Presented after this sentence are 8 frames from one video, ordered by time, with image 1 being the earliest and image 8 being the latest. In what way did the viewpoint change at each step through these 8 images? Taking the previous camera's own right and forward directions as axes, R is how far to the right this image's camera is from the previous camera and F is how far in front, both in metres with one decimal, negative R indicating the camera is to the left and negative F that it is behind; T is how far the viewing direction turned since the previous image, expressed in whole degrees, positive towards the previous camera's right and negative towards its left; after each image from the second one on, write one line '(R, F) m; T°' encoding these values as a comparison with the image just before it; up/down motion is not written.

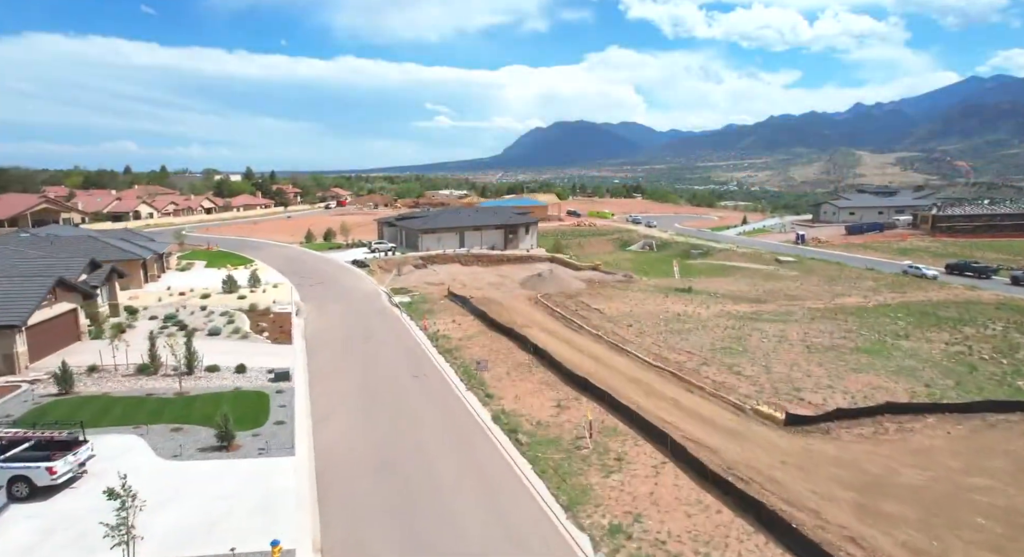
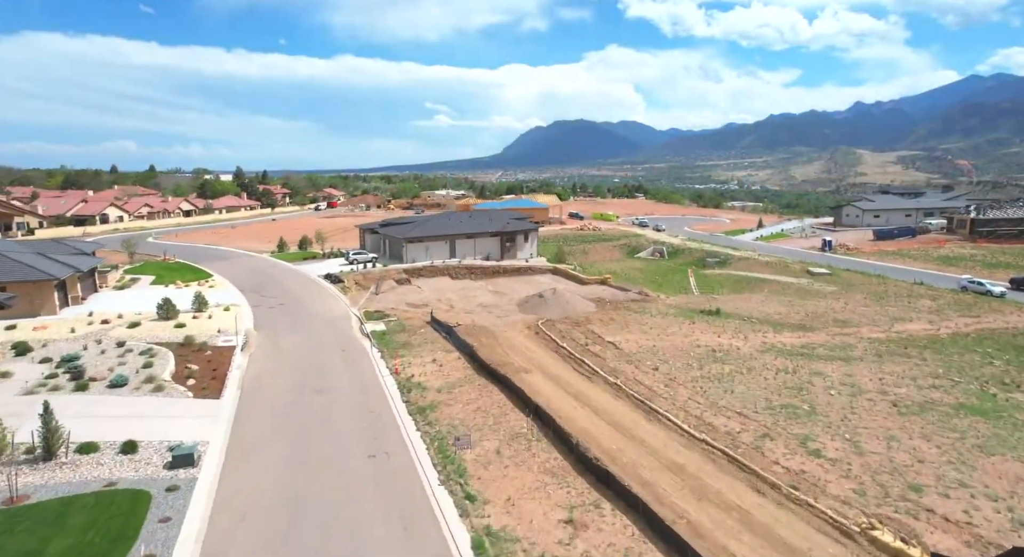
(+0.2, +5.4) m; 0°
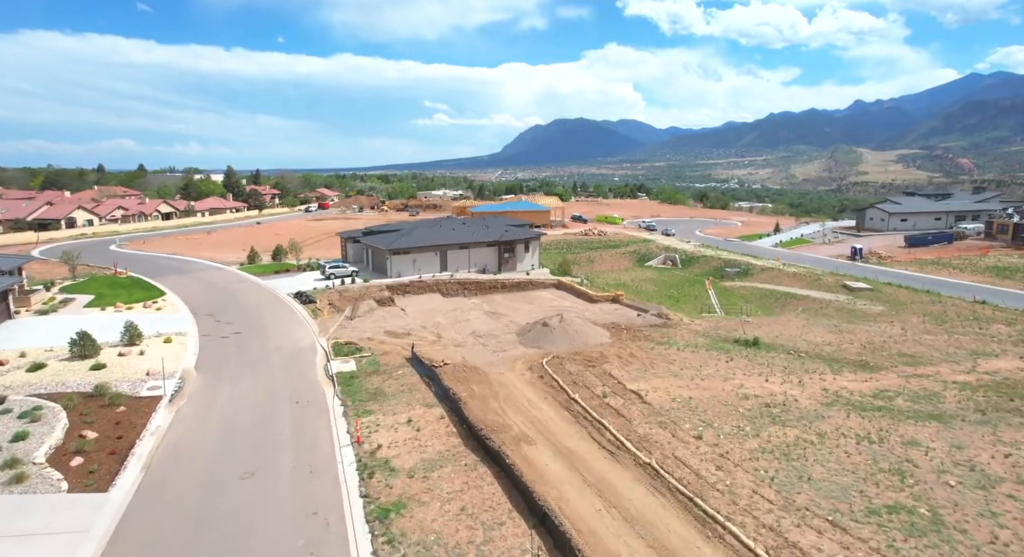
(0.0, +4.9) m; 0°
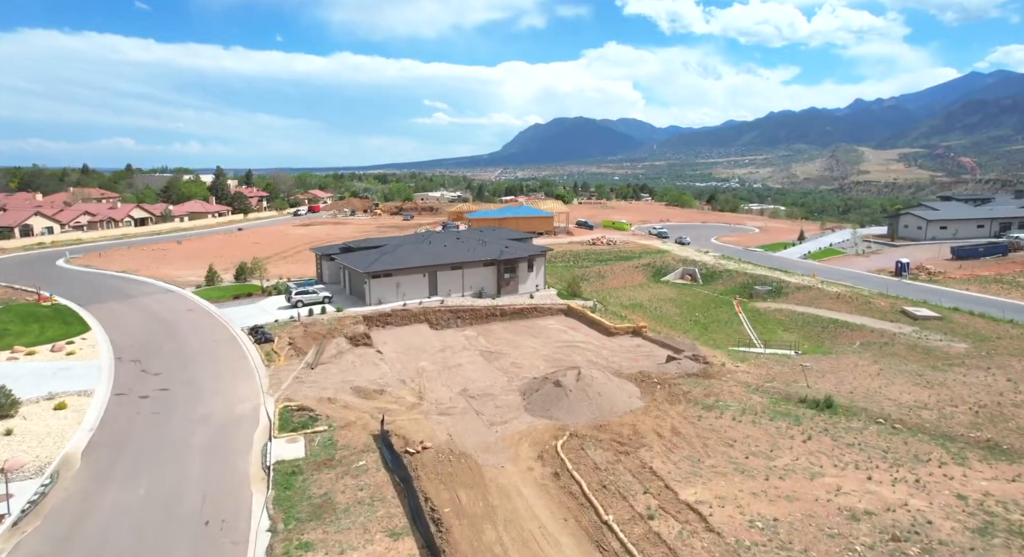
(-0.1, +5.8) m; 0°
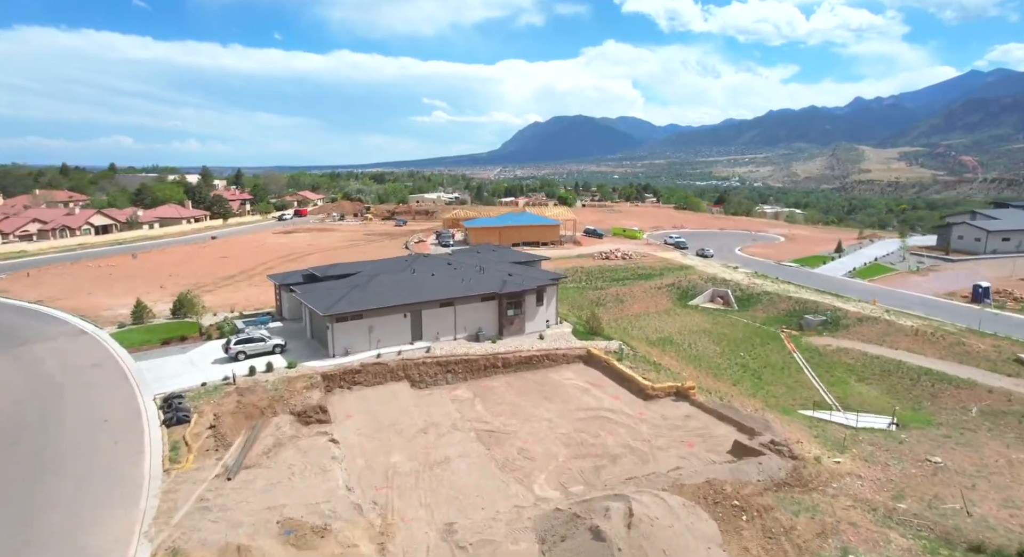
(-0.3, +7.1) m; 0°
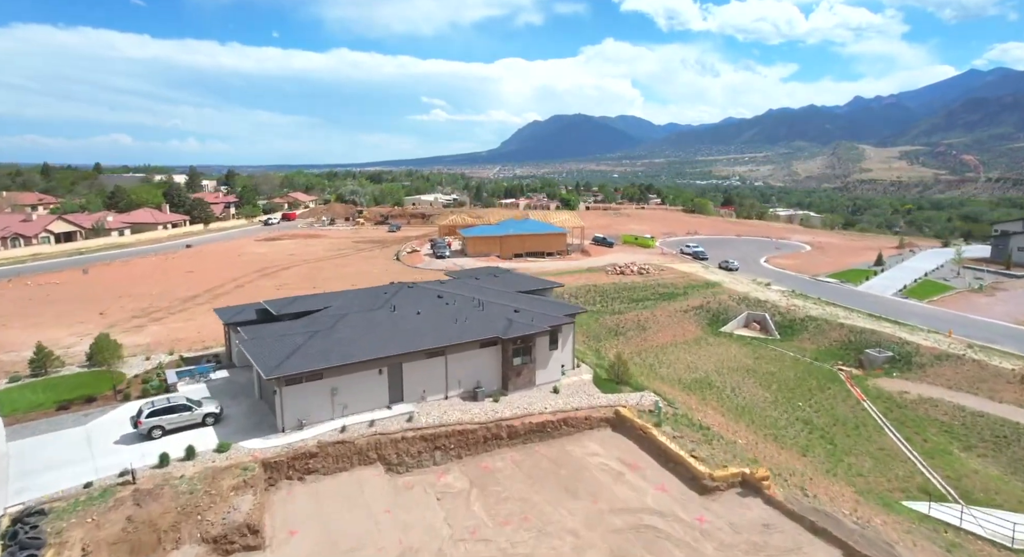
(-0.3, +6.0) m; 0°
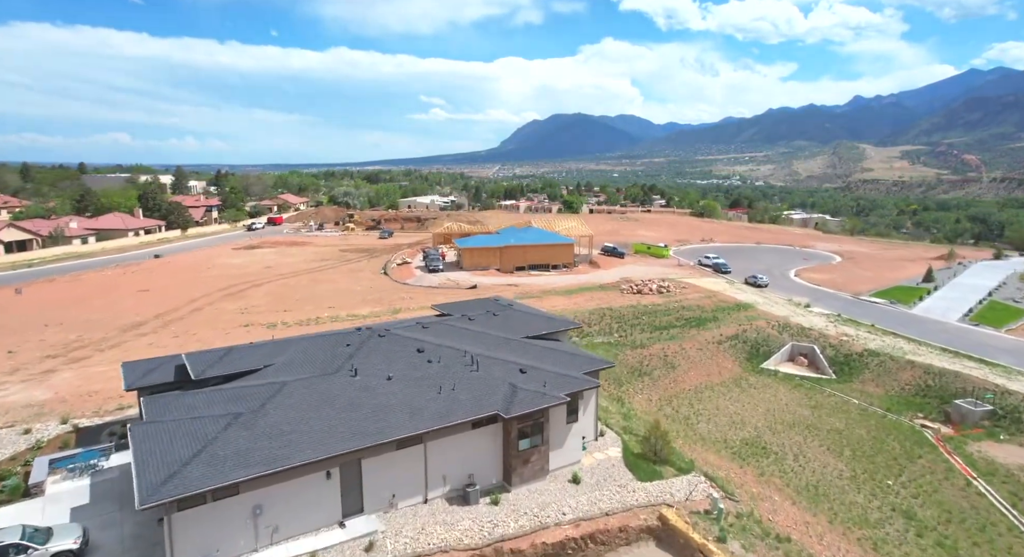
(-0.2, +6.0) m; 0°
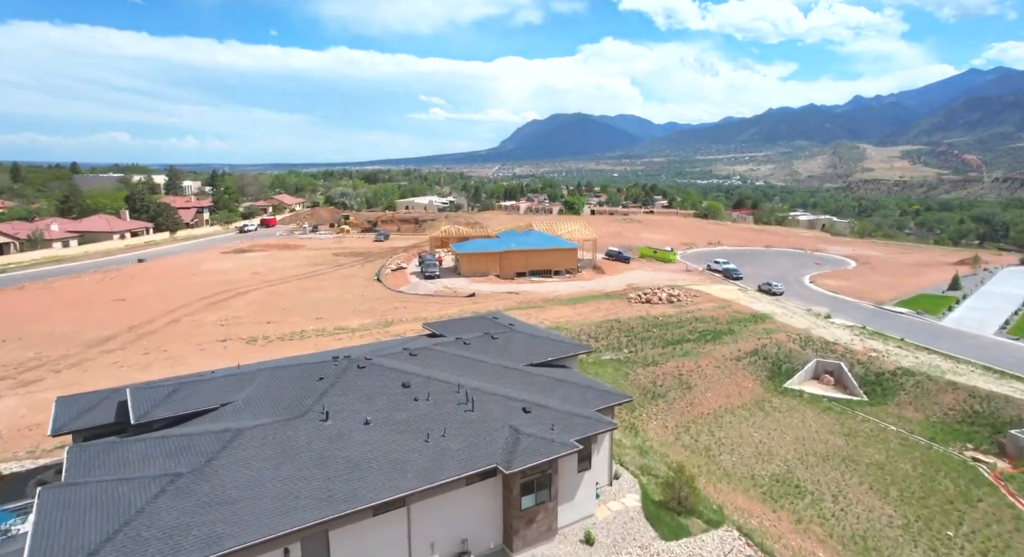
(0.0, +2.6) m; 0°
